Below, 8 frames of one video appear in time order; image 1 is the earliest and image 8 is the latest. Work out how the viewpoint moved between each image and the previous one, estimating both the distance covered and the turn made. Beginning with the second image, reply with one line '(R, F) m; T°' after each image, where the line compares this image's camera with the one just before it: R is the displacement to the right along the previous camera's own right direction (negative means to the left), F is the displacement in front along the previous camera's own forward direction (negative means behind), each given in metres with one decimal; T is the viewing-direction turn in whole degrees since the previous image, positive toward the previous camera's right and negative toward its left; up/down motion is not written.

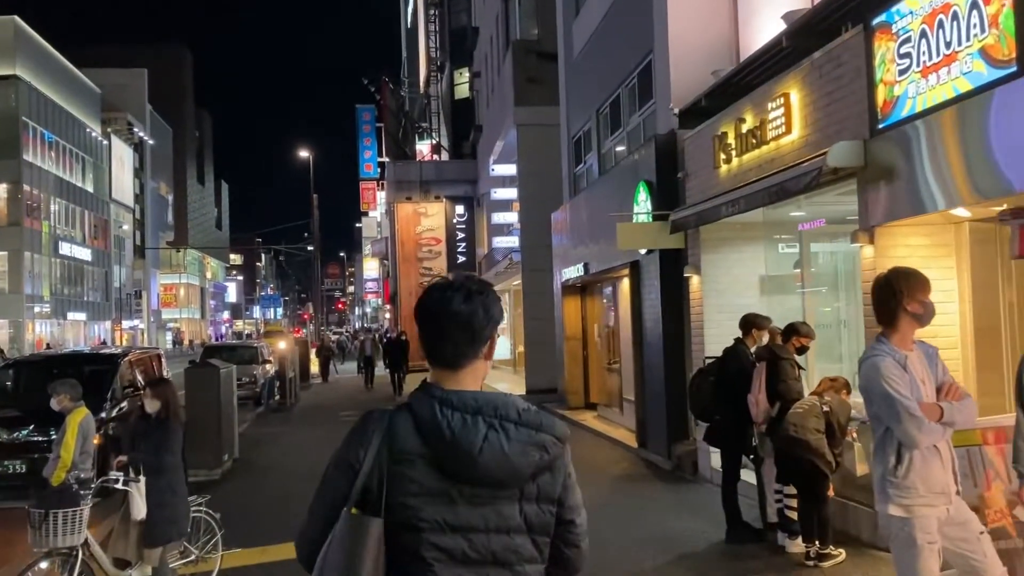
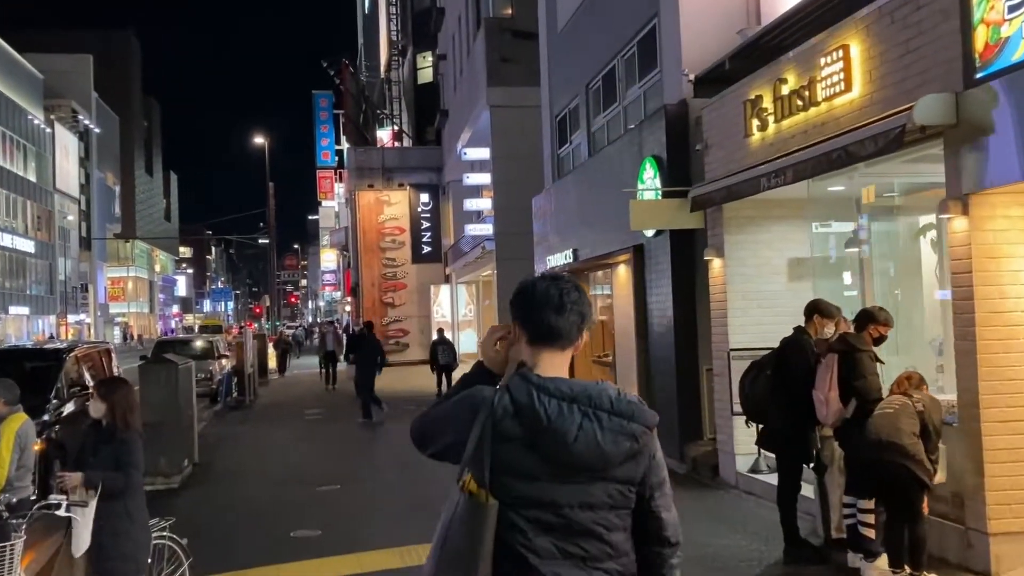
(-0.5, +1.2) m; +3°
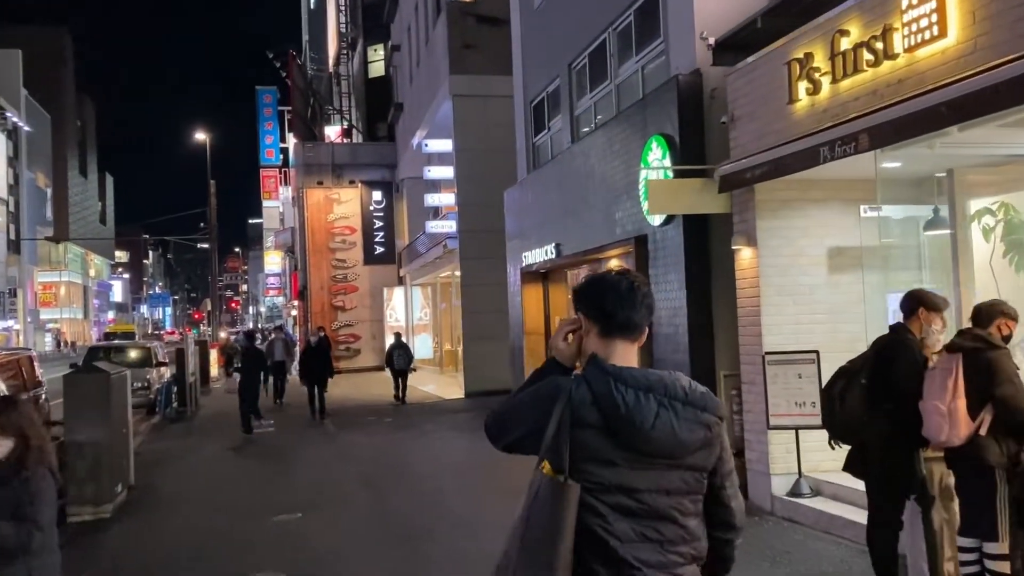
(-0.5, +1.4) m; +3°
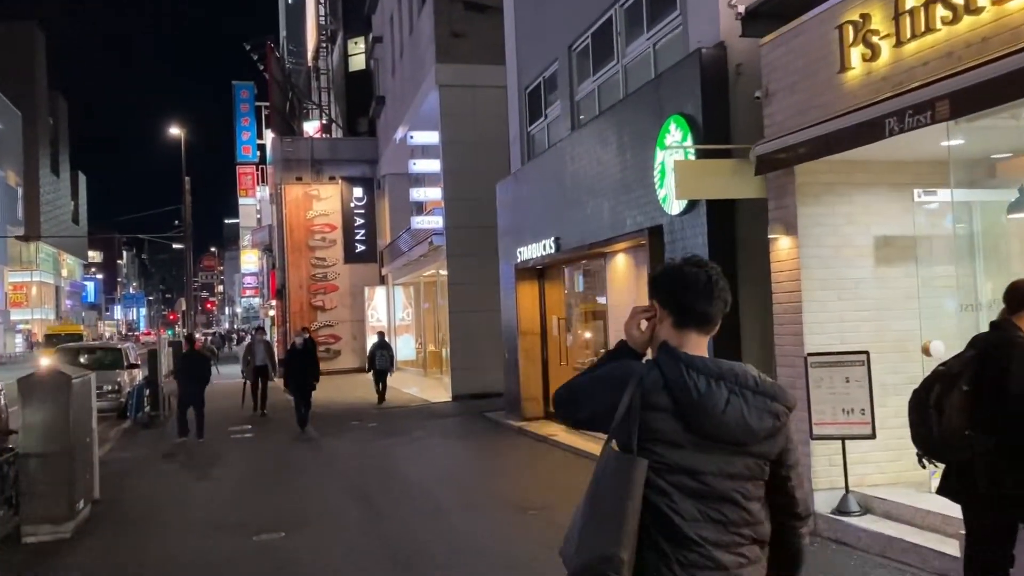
(-0.3, +0.9) m; +1°
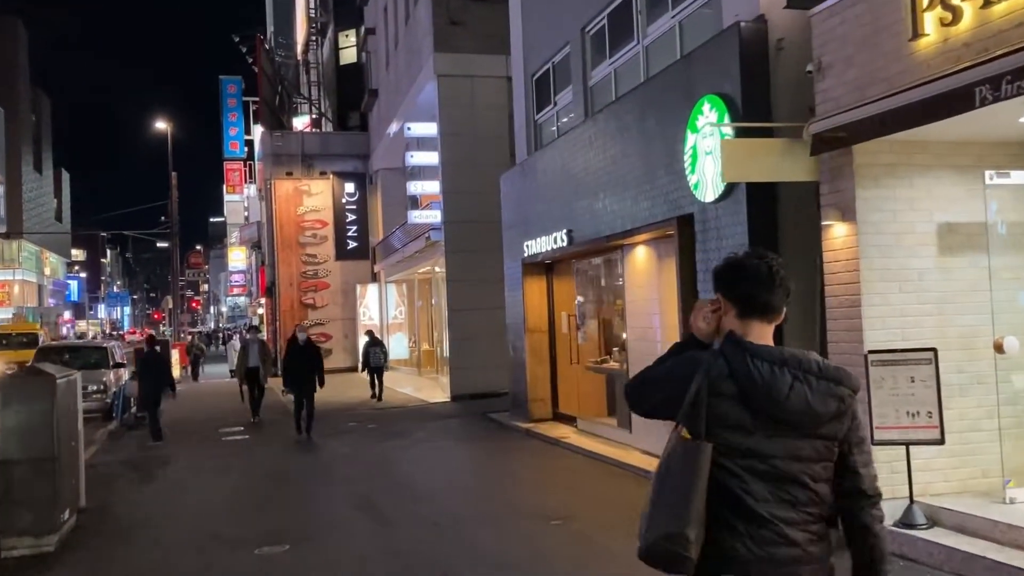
(-0.3, +0.7) m; +1°
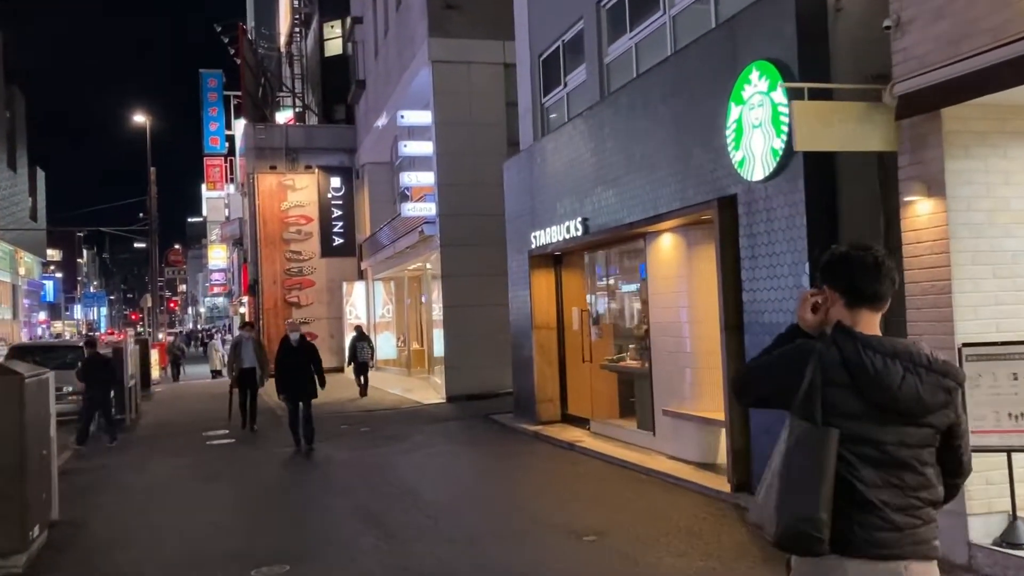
(-0.4, +0.9) m; +1°
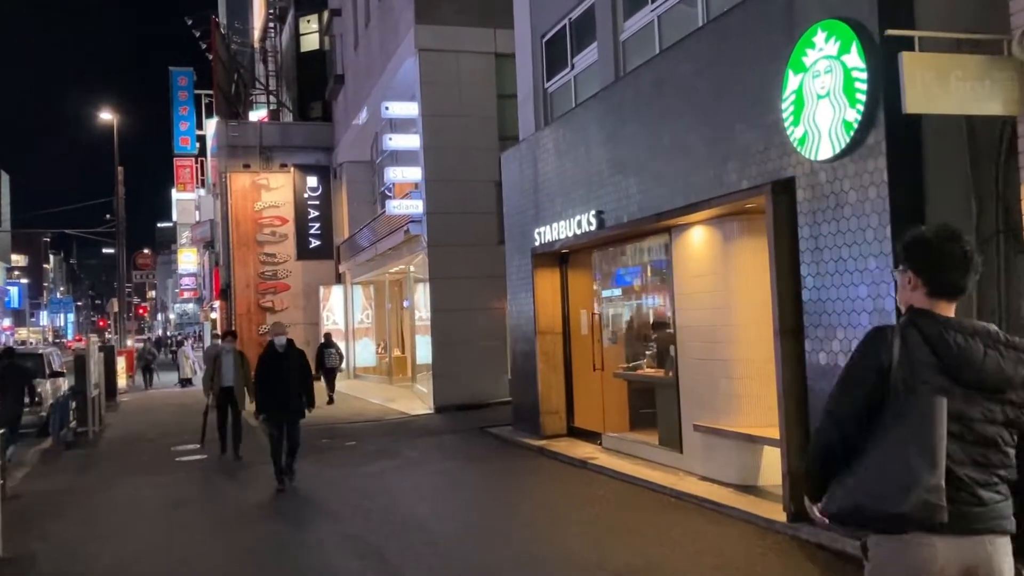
(-0.4, +1.2) m; +2°
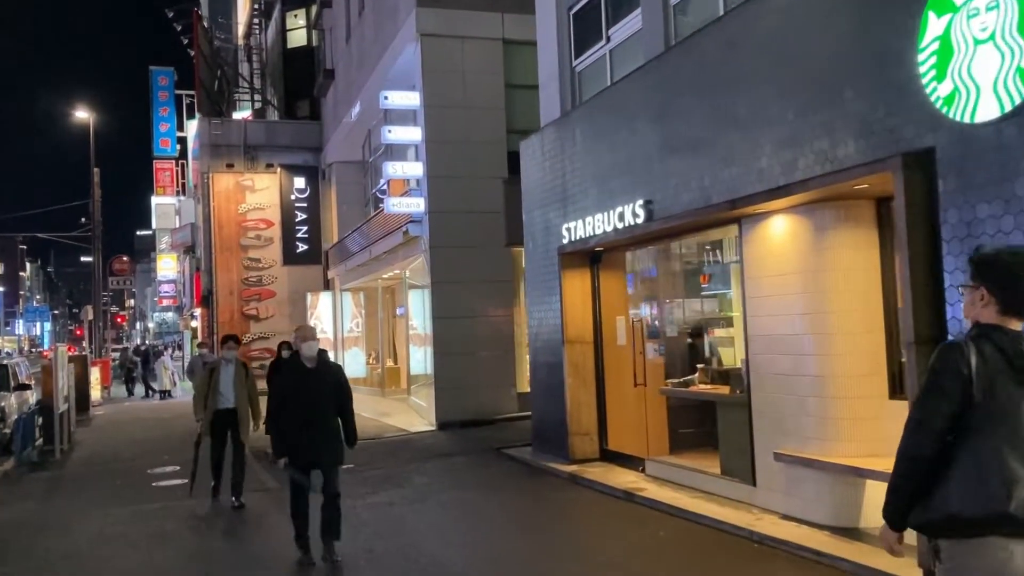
(-0.5, +1.5) m; +1°
